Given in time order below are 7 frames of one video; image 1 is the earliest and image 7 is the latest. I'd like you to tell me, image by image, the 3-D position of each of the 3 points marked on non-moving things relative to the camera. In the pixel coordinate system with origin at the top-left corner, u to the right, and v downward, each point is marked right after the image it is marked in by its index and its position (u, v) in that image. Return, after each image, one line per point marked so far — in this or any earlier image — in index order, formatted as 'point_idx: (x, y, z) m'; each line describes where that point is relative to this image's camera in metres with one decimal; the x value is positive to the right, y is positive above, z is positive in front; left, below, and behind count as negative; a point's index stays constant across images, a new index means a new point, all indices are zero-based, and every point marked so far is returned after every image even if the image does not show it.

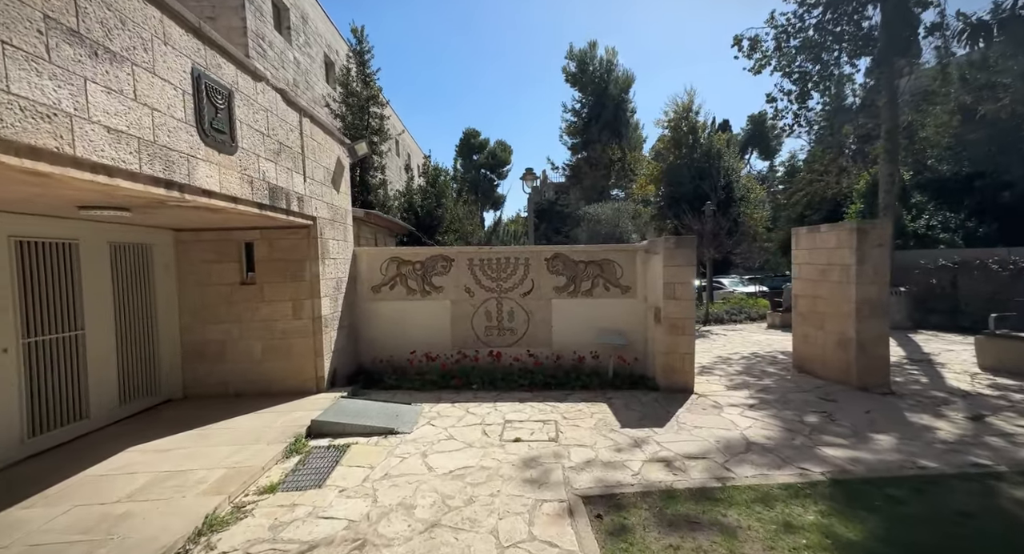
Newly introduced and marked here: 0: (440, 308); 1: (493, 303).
0: (-1.1, -0.5, +6.4) m
1: (-0.3, -0.4, +6.4) m
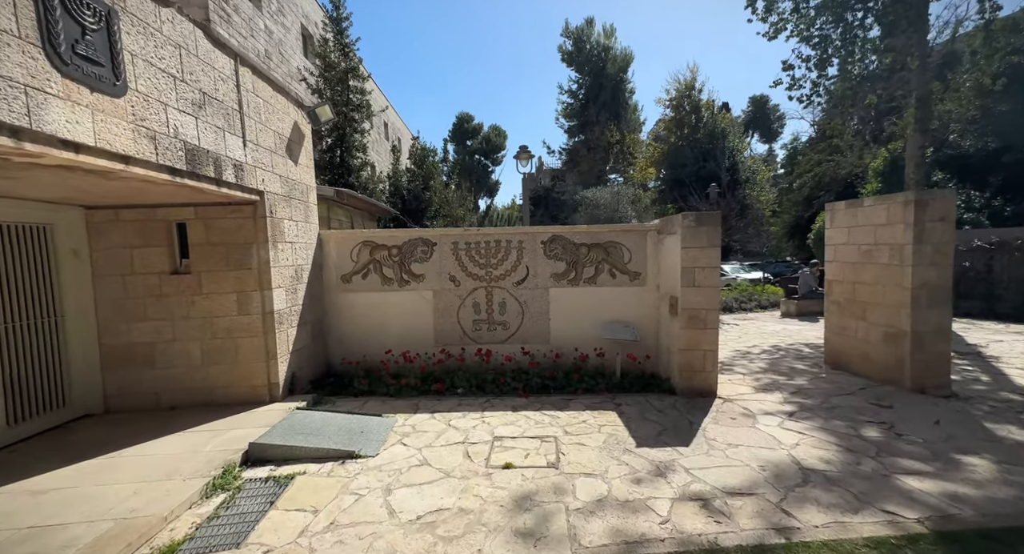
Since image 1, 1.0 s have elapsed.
0: (-1.2, -0.3, +5.6) m
1: (-0.4, -0.2, +5.6) m
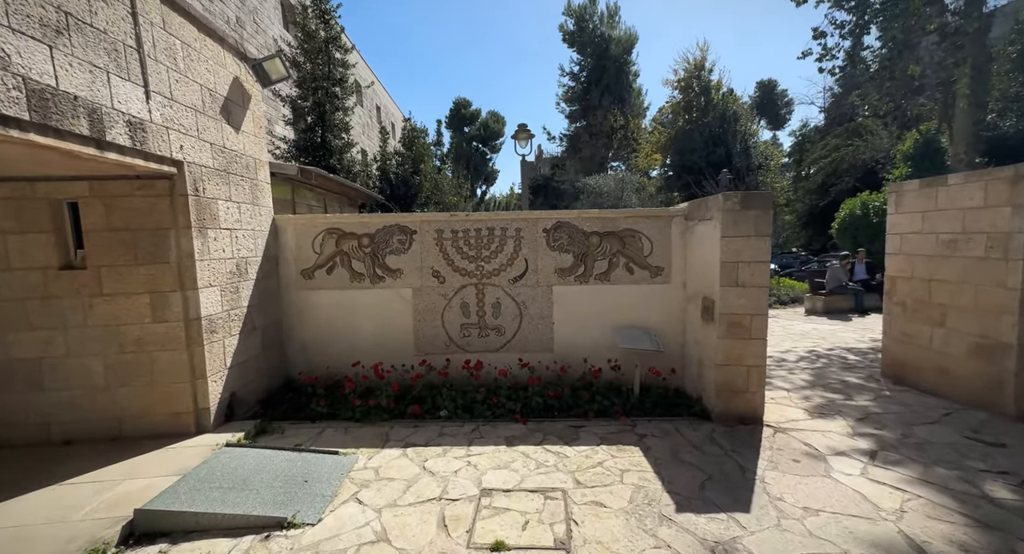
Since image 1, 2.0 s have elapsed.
0: (-1.2, -0.3, +4.6) m
1: (-0.4, -0.2, +4.6) m
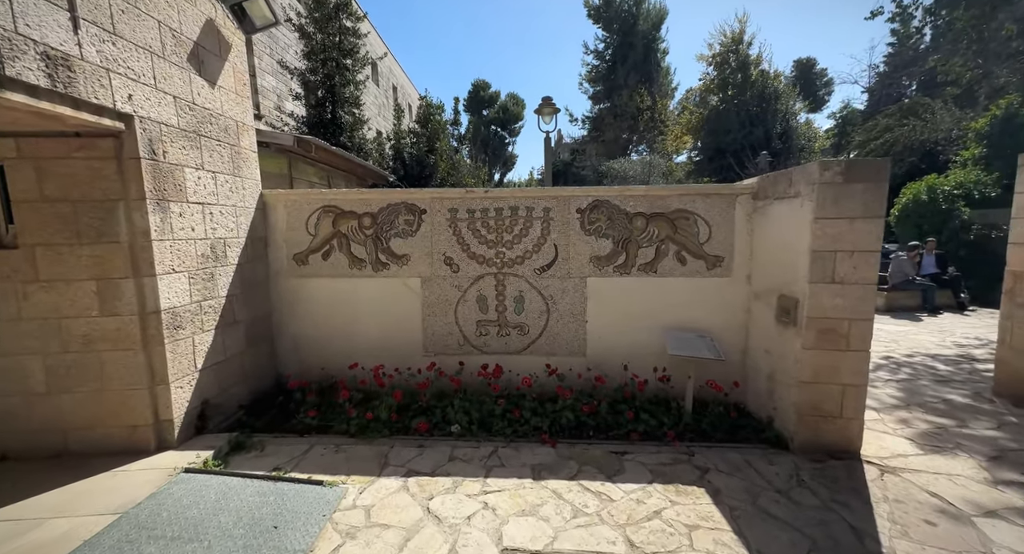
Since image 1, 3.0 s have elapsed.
0: (-1.0, -0.1, +4.0) m
1: (-0.2, -0.1, +3.9) m
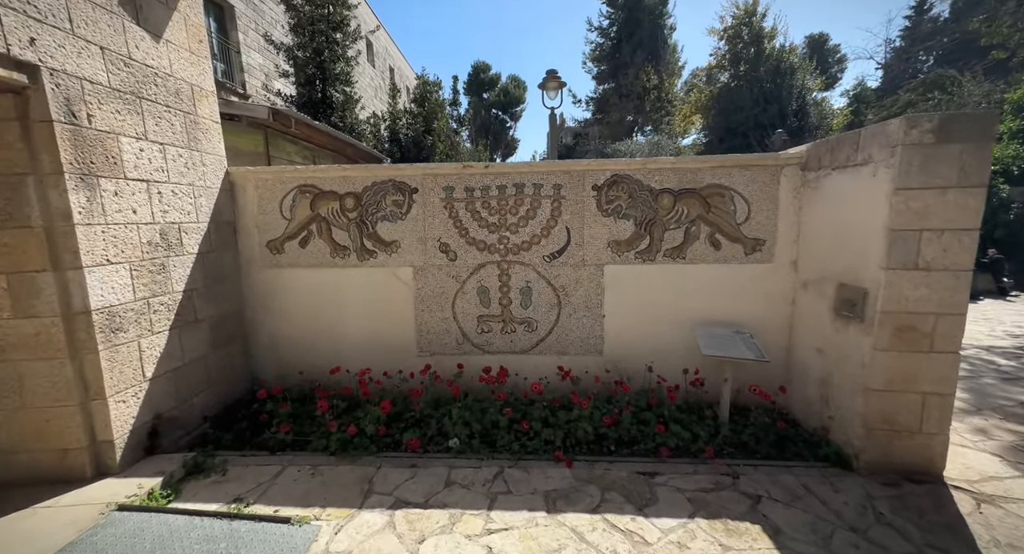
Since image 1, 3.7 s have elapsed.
0: (-0.9, 0.0, +3.4) m
1: (-0.1, 0.0, +3.4) m
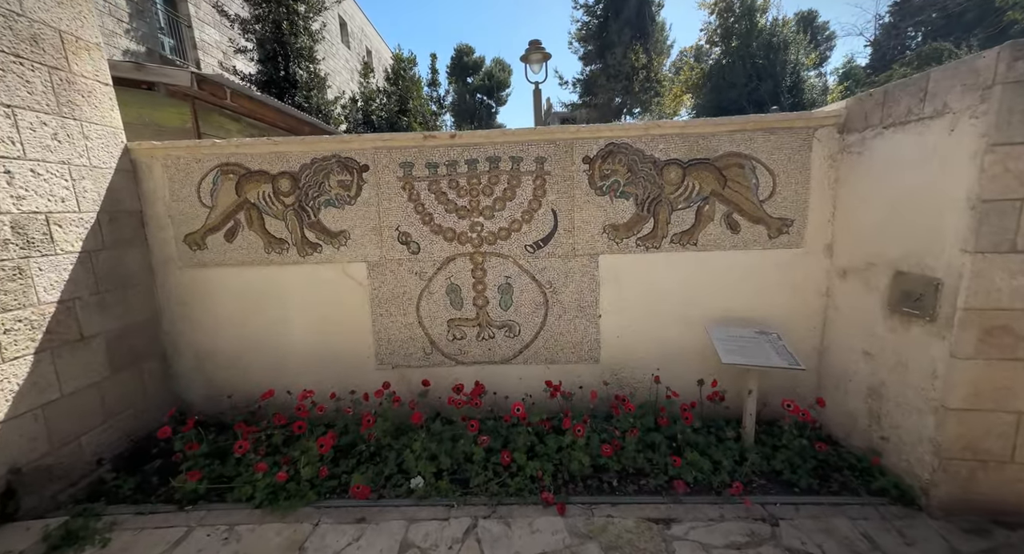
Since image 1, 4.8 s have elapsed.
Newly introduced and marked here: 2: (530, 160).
0: (-1.1, 0.0, +2.8) m
1: (-0.3, +0.1, +2.8) m
2: (+0.1, +0.7, +2.7) m
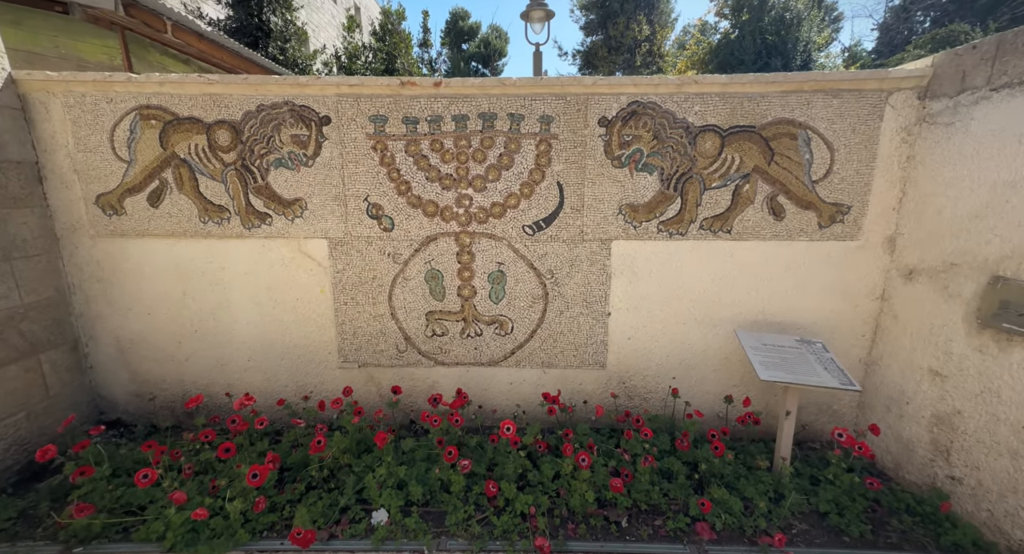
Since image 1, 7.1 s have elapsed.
0: (-1.1, +0.1, +2.3) m
1: (-0.3, +0.1, +2.3) m
2: (+0.1, +0.8, +2.1) m
